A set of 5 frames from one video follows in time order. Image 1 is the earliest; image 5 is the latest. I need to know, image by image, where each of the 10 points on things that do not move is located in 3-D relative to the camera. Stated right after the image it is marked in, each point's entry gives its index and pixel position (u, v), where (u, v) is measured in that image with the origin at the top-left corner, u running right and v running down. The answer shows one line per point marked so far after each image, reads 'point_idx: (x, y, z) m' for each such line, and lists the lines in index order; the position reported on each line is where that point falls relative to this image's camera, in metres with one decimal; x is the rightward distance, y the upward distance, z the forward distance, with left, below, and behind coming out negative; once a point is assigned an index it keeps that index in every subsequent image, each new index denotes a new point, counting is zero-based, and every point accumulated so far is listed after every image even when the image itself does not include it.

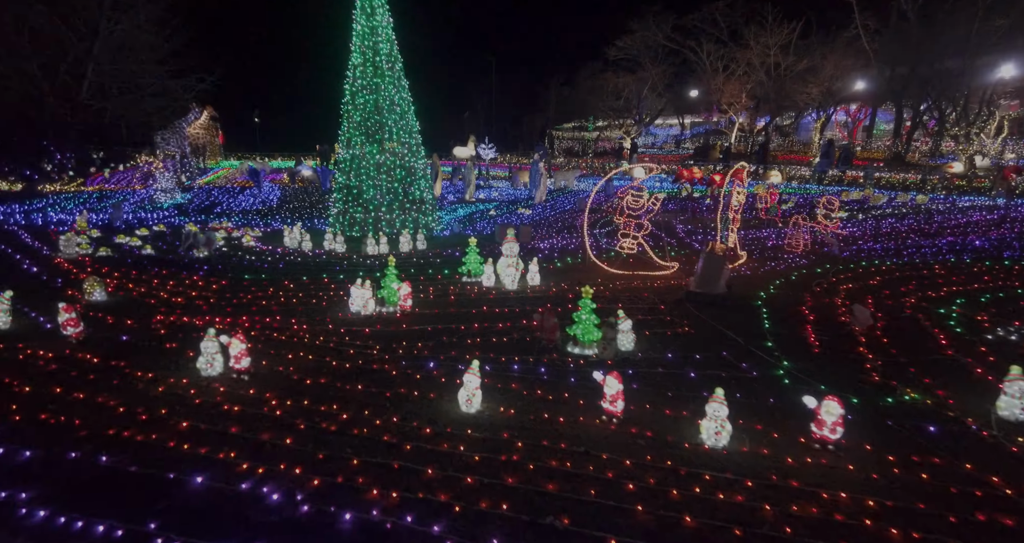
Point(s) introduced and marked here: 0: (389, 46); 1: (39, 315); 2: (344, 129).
0: (-2.6, +4.7, +10.5) m
1: (-5.0, -0.5, +5.4) m
2: (-3.6, +3.0, +10.8) m
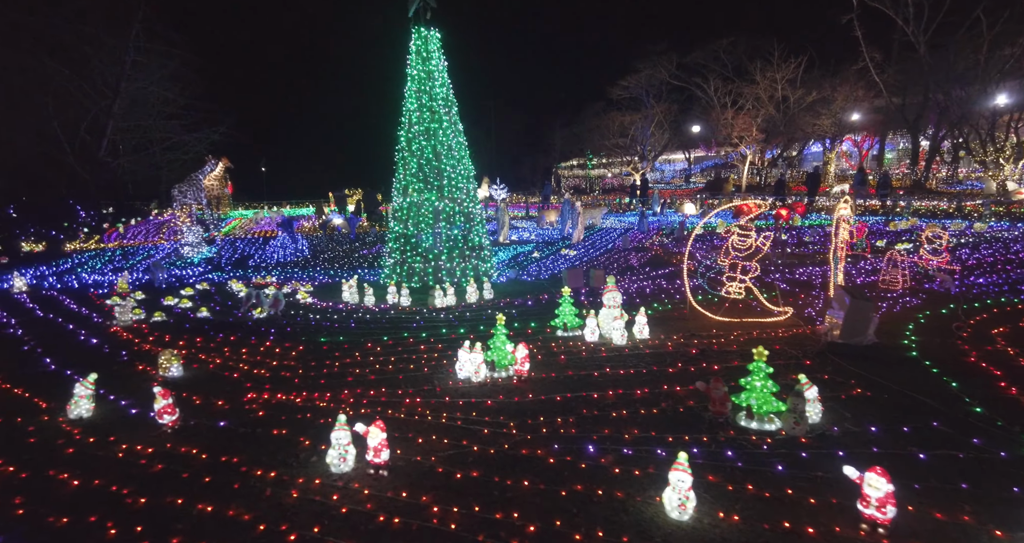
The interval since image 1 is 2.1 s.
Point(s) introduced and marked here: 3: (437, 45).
0: (-1.4, +3.7, +10.3) m
1: (-3.7, -1.2, +4.8) m
2: (-2.3, +2.0, +10.5) m
3: (-1.5, +4.5, +10.2) m
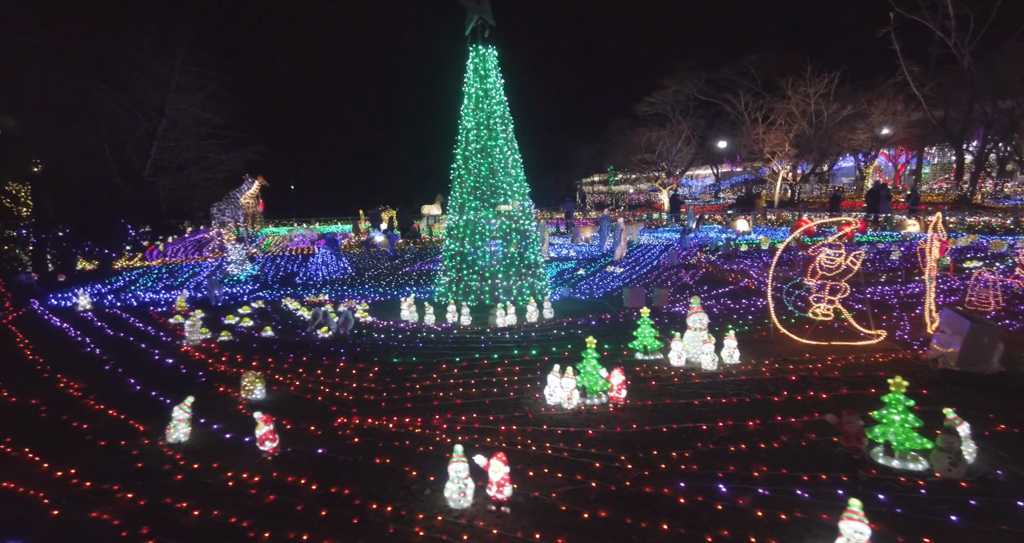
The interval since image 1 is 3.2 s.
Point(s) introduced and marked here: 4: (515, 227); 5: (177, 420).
0: (-0.2, +3.3, +10.2) m
1: (-2.8, -1.4, +4.7) m
2: (-1.2, +1.6, +10.4) m
3: (-0.3, +4.2, +10.2) m
4: (+0.1, +0.9, +10.3) m
5: (-2.9, -1.3, +4.4) m
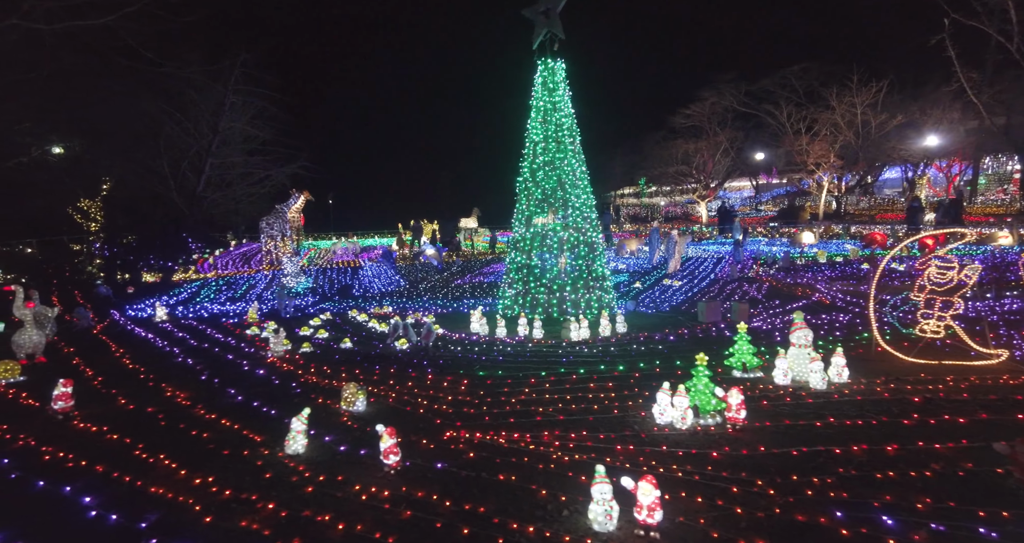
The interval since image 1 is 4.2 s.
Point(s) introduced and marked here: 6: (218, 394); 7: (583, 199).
0: (+1.2, +3.0, +10.2) m
1: (-1.7, -1.5, +4.7) m
2: (+0.2, +1.3, +10.4) m
3: (+1.0, +3.9, +10.2) m
4: (+1.4, +0.6, +10.2) m
5: (-1.9, -1.4, +4.4) m
6: (-3.4, -1.4, +5.9) m
7: (+1.4, +1.5, +10.2) m
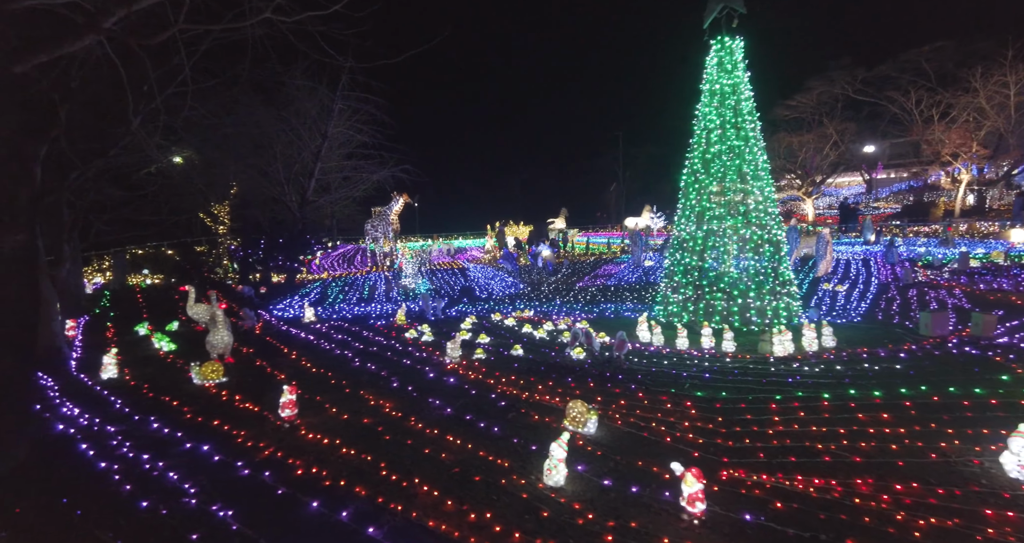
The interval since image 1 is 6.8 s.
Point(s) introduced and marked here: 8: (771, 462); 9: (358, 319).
0: (+4.2, +3.0, +9.0) m
1: (+0.5, -1.5, +4.0) m
2: (+3.3, +1.3, +9.4) m
3: (+4.1, +3.8, +9.1) m
4: (+4.5, +0.6, +9.0) m
5: (+0.3, -1.4, +3.7) m
6: (-1.0, -1.4, +5.5) m
7: (+4.5, +1.4, +9.0) m
8: (+2.1, -1.5, +4.1) m
9: (-3.6, -1.1, +11.9) m
